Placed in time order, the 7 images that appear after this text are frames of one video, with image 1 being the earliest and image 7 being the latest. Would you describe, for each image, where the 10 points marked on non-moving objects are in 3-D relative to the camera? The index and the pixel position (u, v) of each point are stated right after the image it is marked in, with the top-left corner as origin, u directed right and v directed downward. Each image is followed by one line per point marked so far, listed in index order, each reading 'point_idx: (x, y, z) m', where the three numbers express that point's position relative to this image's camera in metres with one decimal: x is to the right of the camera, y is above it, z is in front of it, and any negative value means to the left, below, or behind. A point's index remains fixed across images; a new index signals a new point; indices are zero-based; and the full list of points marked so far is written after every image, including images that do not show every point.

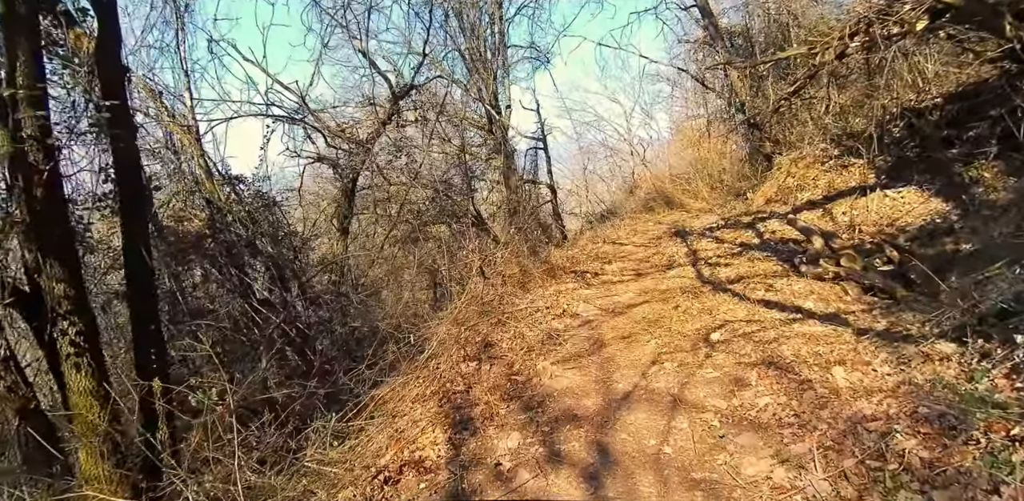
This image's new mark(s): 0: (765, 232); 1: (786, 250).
0: (+3.3, +0.3, +7.4) m
1: (+3.2, 0.0, +6.7) m
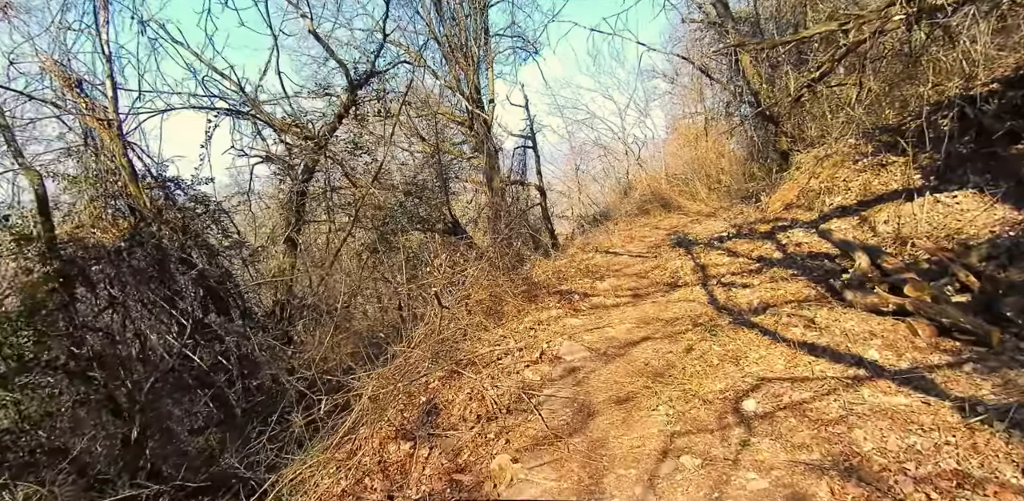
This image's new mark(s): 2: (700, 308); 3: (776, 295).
0: (+3.0, +0.1, +6.2) m
1: (+2.9, -0.2, +5.5) m
2: (+1.7, -0.5, +5.1) m
3: (+2.3, -0.4, +5.1) m
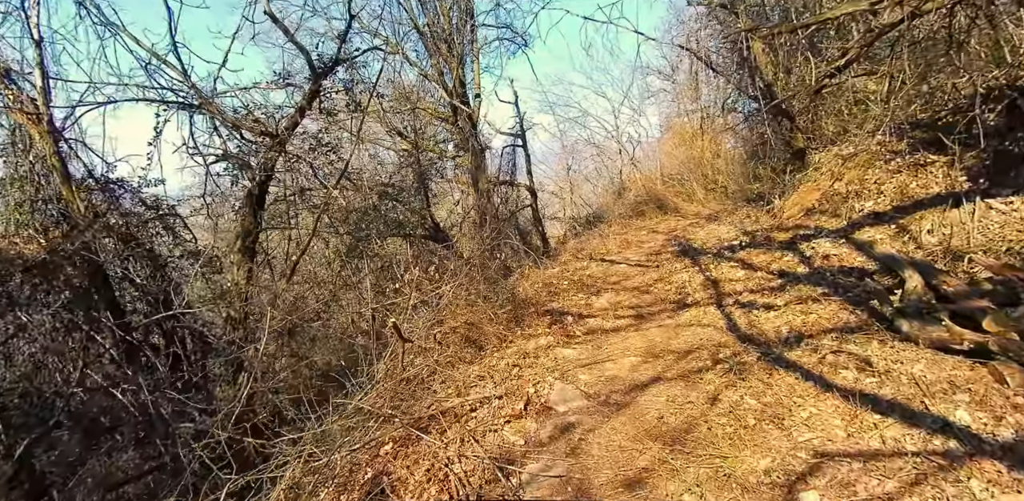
0: (+2.8, -0.1, +5.4) m
1: (+2.8, -0.3, +4.6) m
2: (+1.5, -0.7, +4.3) m
3: (+2.2, -0.5, +4.2) m
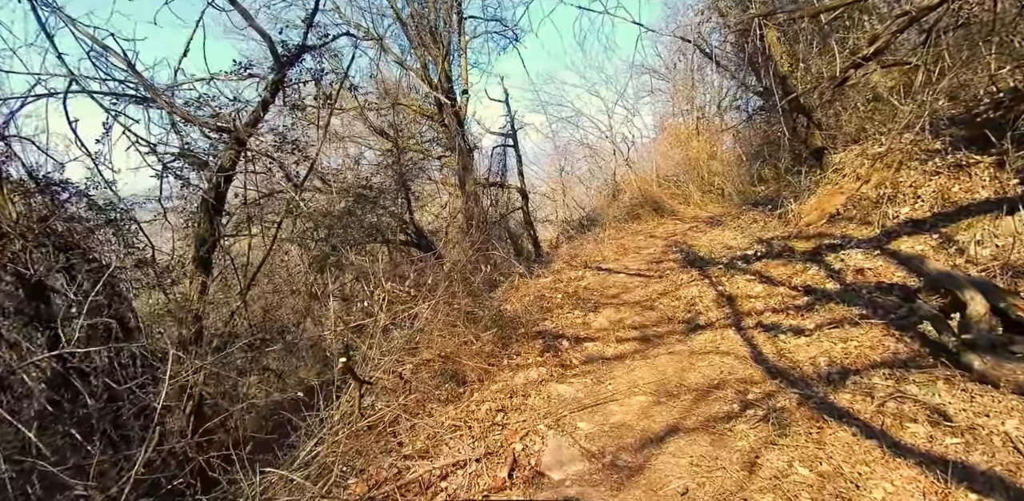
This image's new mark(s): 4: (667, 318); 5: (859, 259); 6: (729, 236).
0: (+2.7, -0.2, +4.7) m
1: (+2.7, -0.4, +4.0) m
2: (+1.4, -0.8, +3.6) m
3: (+2.1, -0.6, +3.6) m
4: (+1.4, -0.6, +5.0) m
5: (+2.8, -0.1, +4.7) m
6: (+3.1, +0.2, +8.2) m
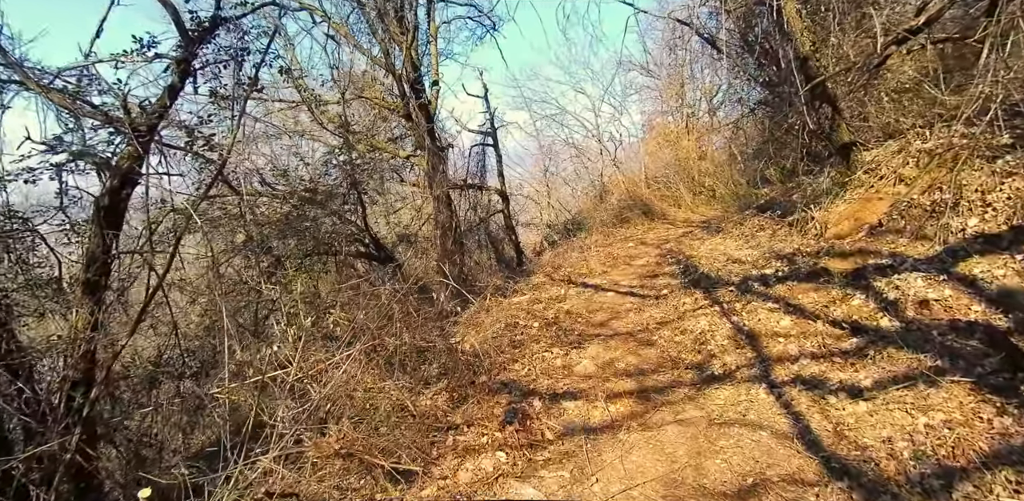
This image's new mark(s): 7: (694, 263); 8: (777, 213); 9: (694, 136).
0: (+2.4, -0.3, +3.6) m
1: (+2.4, -0.6, +2.9) m
2: (+1.2, -0.9, +2.5) m
3: (+1.9, -0.8, +2.5) m
4: (+1.1, -0.8, +3.9) m
5: (+2.6, -0.2, +3.6) m
6: (+2.8, 0.0, +7.1) m
7: (+2.2, -0.1, +7.0) m
8: (+3.5, +0.5, +7.4) m
9: (+4.9, +3.1, +15.3) m
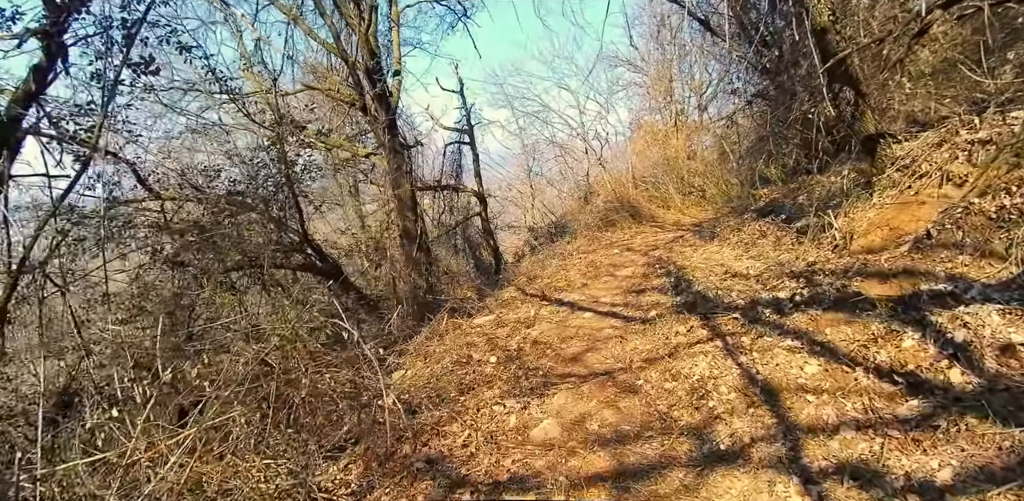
0: (+2.1, -0.4, +2.6) m
1: (+2.1, -0.7, +1.9) m
2: (+0.9, -1.0, +1.5) m
3: (+1.5, -0.9, +1.5) m
4: (+0.8, -0.9, +2.9) m
5: (+2.2, -0.3, +2.6) m
6: (+2.4, -0.1, +6.2) m
7: (+1.8, -0.3, +6.0) m
8: (+3.1, +0.4, +6.5) m
9: (+4.4, +3.0, +14.4) m
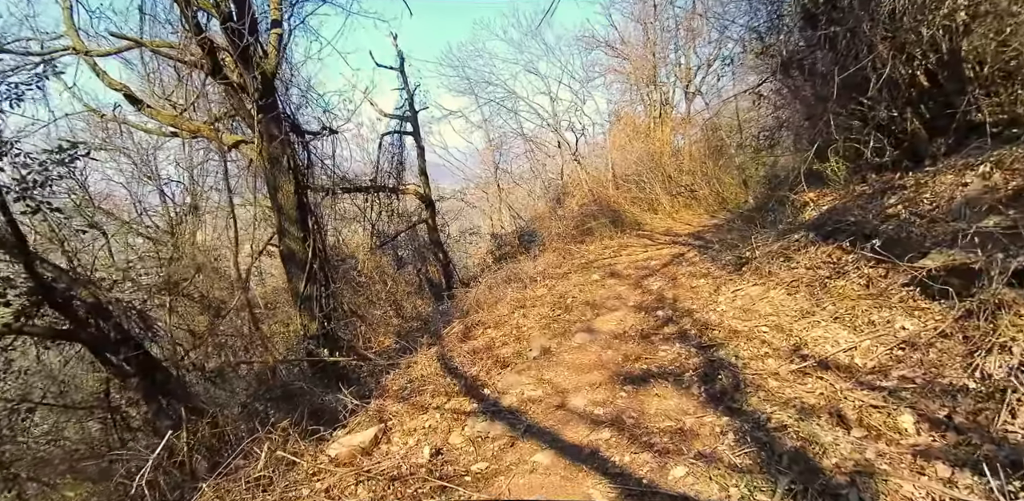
0: (+1.6, -0.8, 0.0) m
1: (+1.7, -1.0, -0.7) m
2: (+0.5, -1.4, -1.2) m
3: (+1.1, -1.3, -1.2) m
4: (+0.3, -1.2, +0.3) m
5: (+1.8, -0.7, 0.0) m
6: (+1.8, -0.4, +3.5) m
7: (+1.2, -0.6, +3.4) m
8: (+2.4, 0.0, +3.9) m
9: (+3.5, +2.7, +11.8) m
